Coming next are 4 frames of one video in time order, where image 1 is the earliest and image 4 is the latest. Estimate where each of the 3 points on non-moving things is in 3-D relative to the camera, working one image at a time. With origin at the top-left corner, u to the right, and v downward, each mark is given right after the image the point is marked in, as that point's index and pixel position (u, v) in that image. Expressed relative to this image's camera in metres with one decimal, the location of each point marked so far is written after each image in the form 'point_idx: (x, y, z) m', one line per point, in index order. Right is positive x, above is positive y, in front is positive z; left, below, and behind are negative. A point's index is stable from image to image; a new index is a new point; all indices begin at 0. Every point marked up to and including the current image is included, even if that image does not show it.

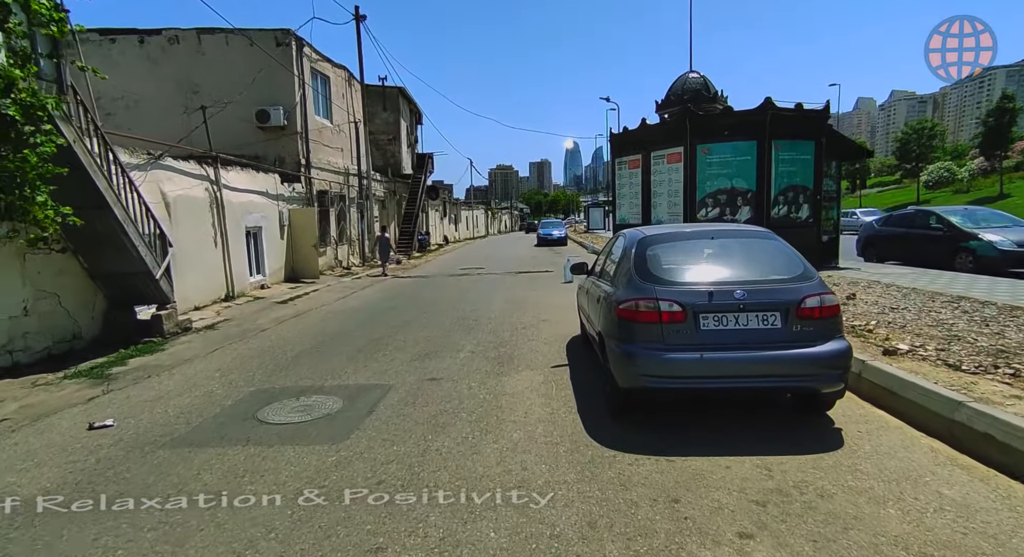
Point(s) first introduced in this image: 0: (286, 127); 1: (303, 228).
0: (-6.7, +4.4, +17.4) m
1: (-6.0, +1.4, +17.0) m
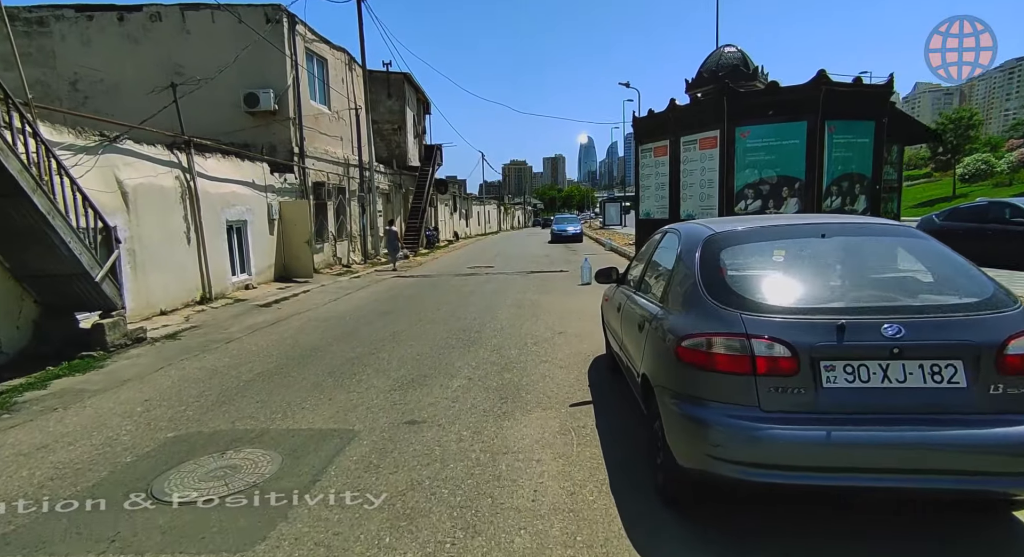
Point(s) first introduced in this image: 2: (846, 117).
0: (-6.3, +4.5, +16.0) m
1: (-5.7, +1.5, +15.6) m
2: (+5.9, +2.9, +10.6) m
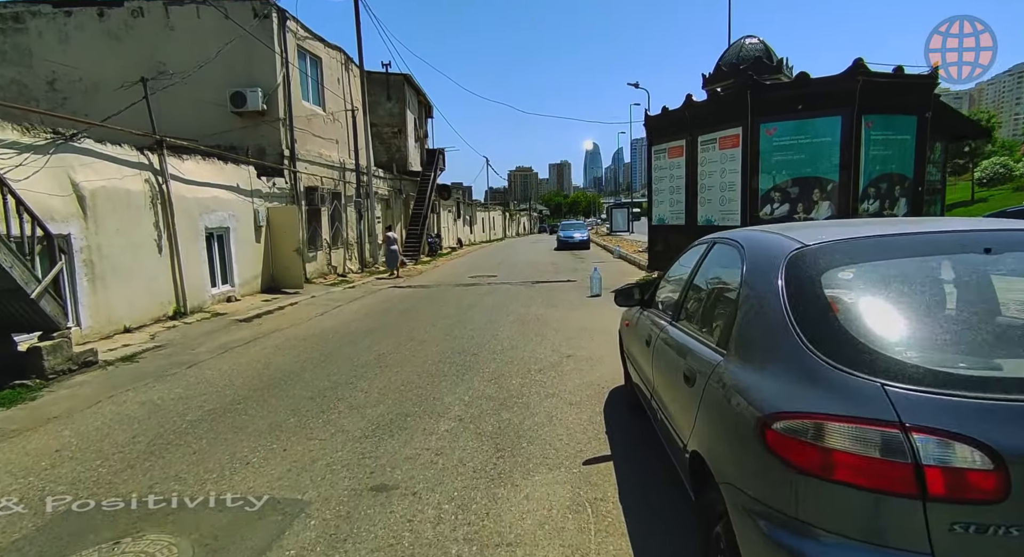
0: (-6.3, +4.2, +15.1) m
1: (-5.6, +1.2, +14.6) m
2: (+6.0, +2.7, +9.5) m
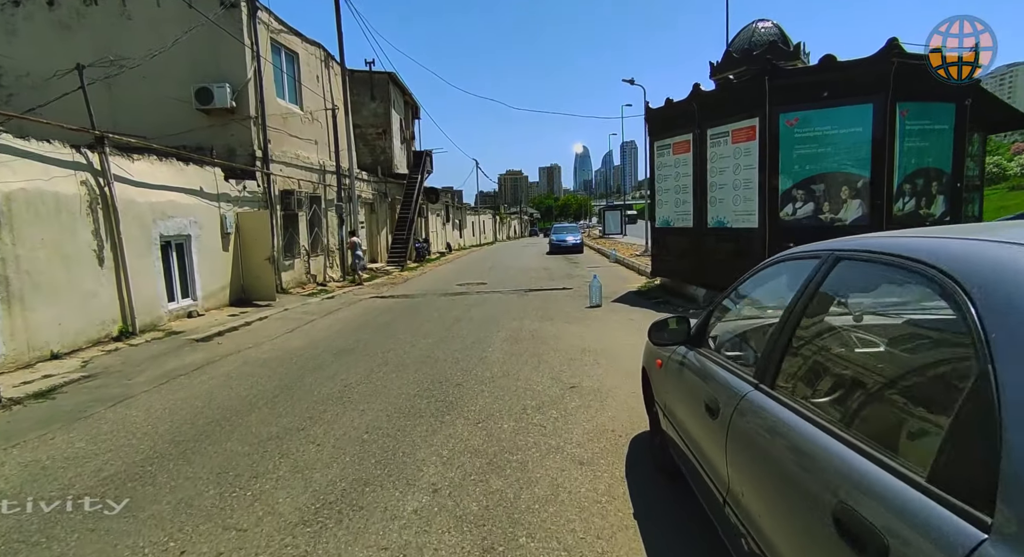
0: (-6.5, +3.9, +13.9) m
1: (-5.8, +0.9, +13.4) m
2: (+5.8, +2.6, +8.4) m
